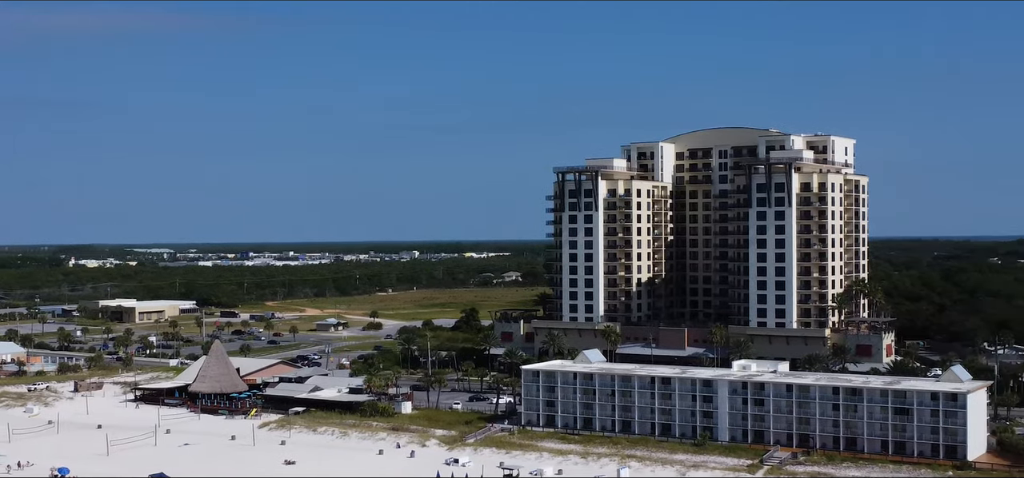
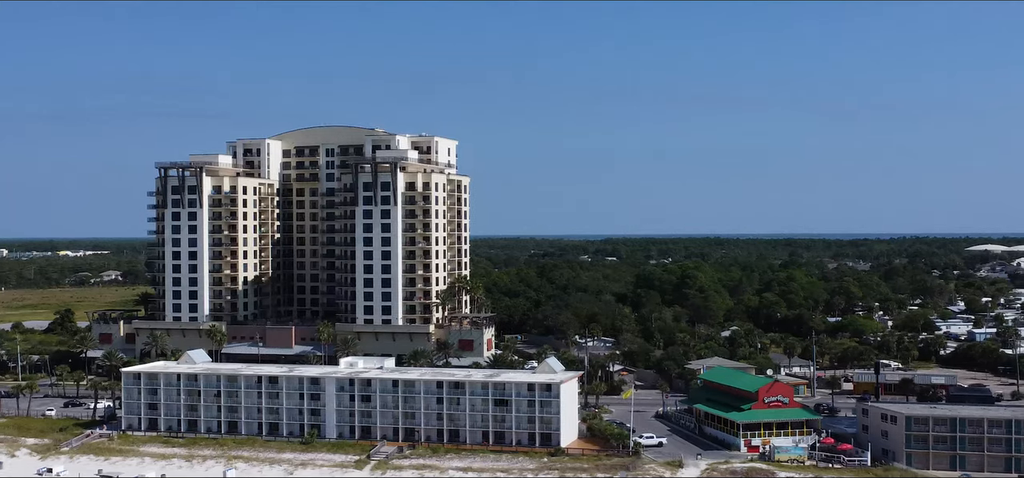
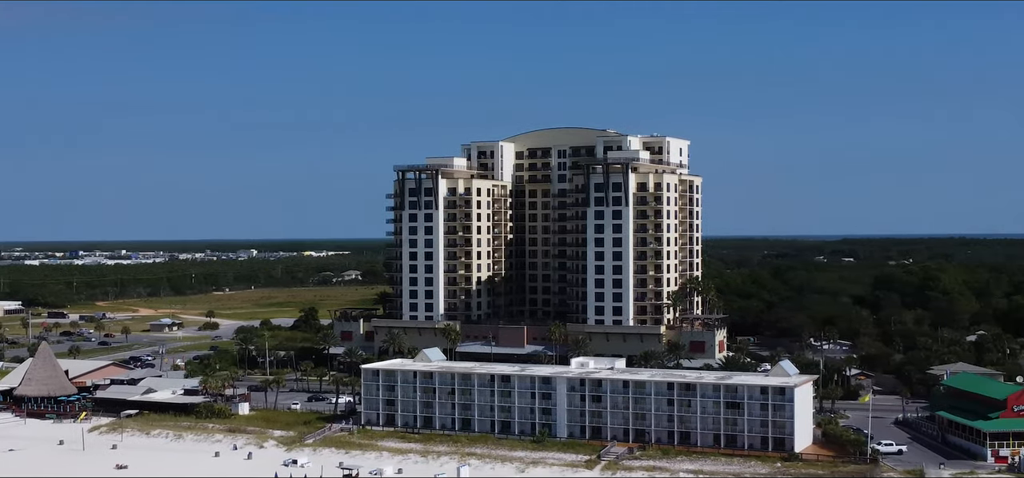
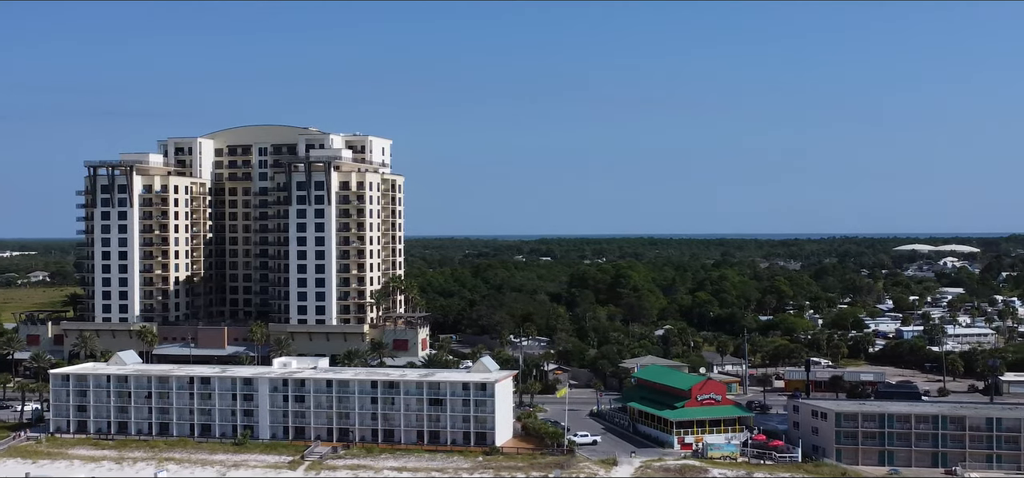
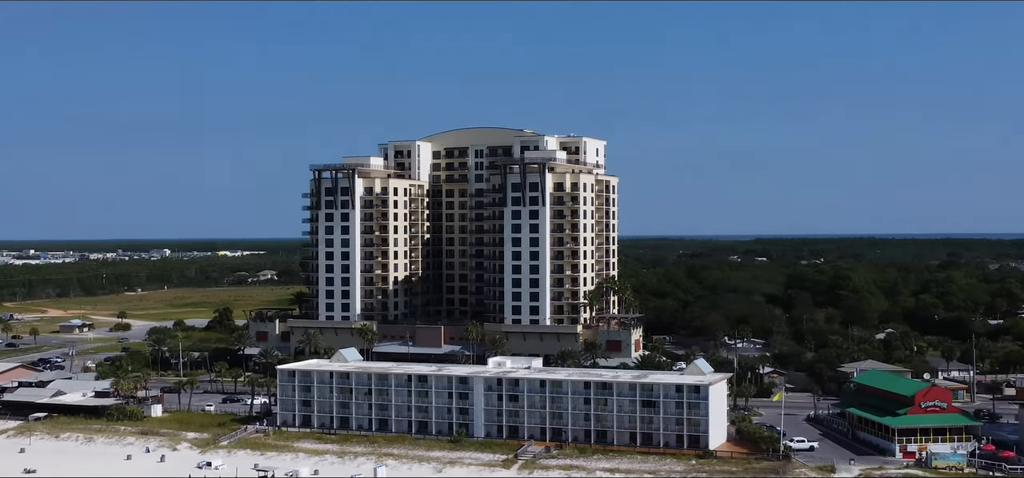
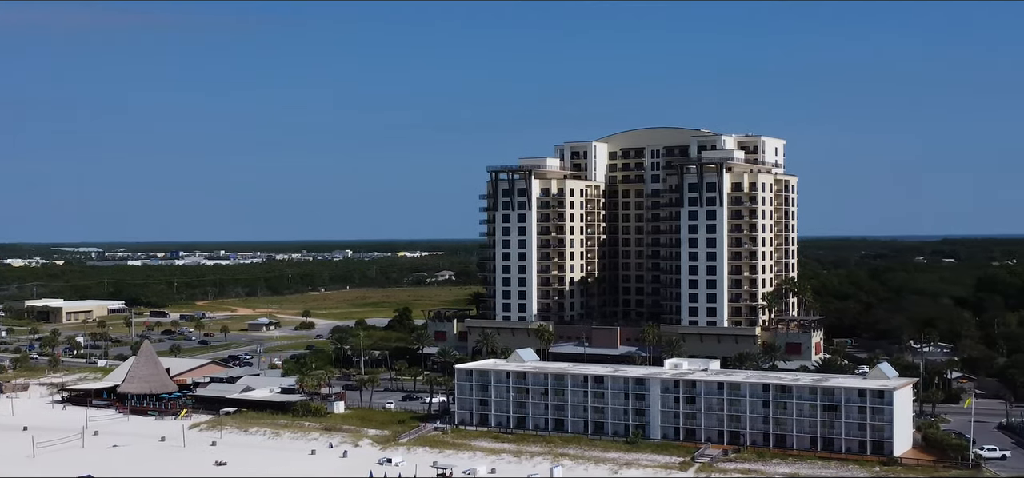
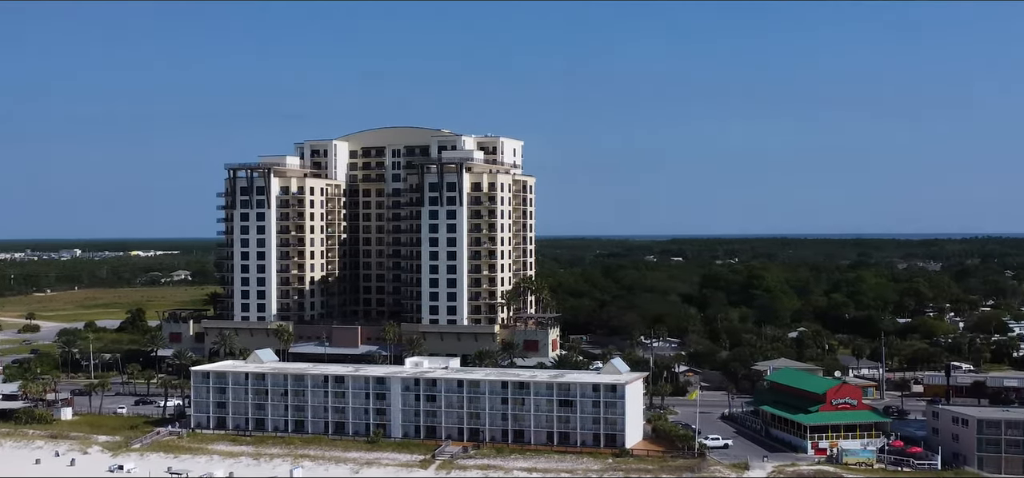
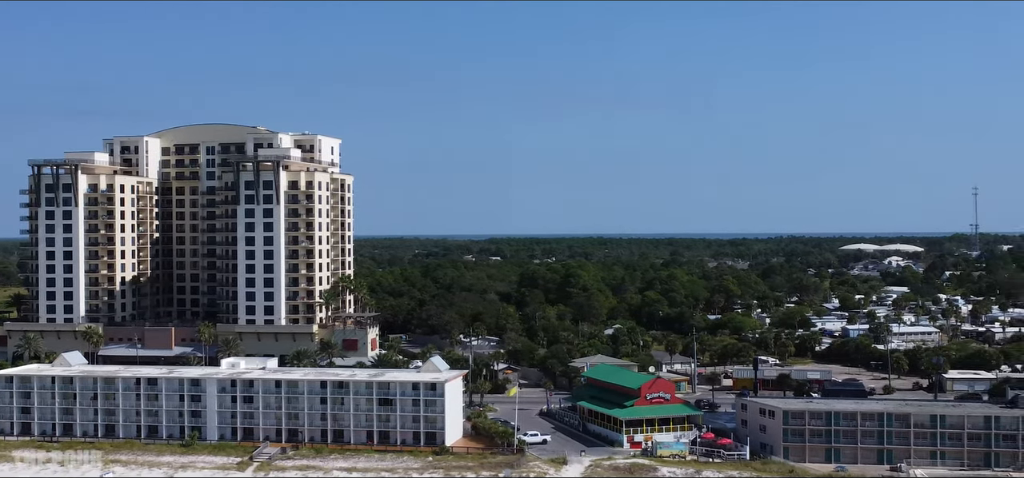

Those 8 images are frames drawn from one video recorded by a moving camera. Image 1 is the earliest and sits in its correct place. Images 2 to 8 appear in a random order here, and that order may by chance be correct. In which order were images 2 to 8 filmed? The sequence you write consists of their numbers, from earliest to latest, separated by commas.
6, 3, 5, 7, 2, 4, 8
